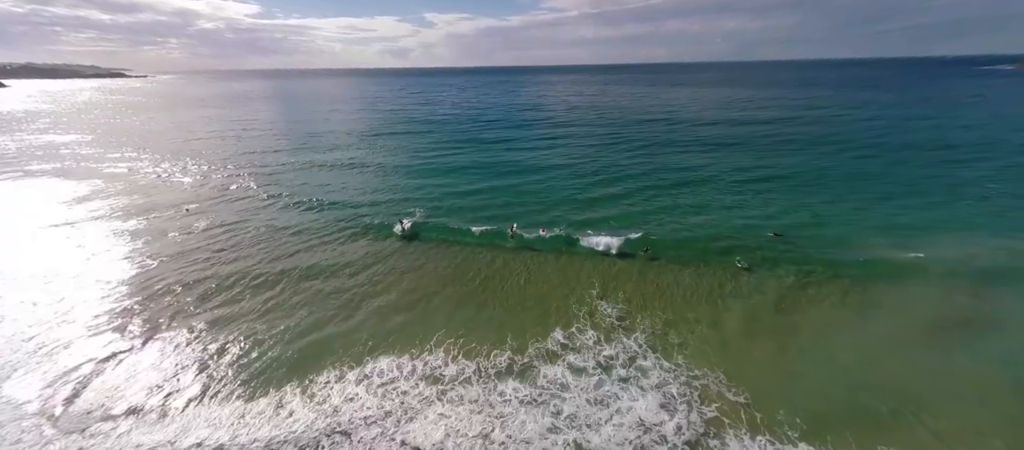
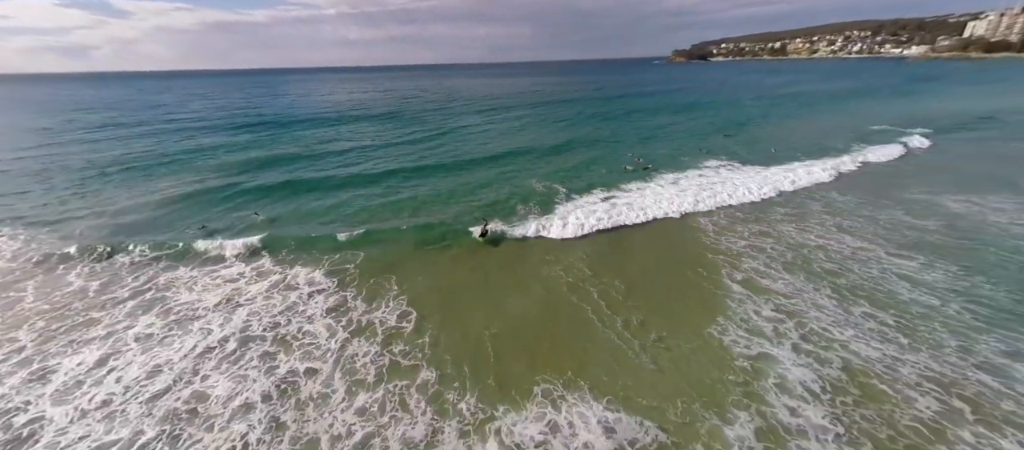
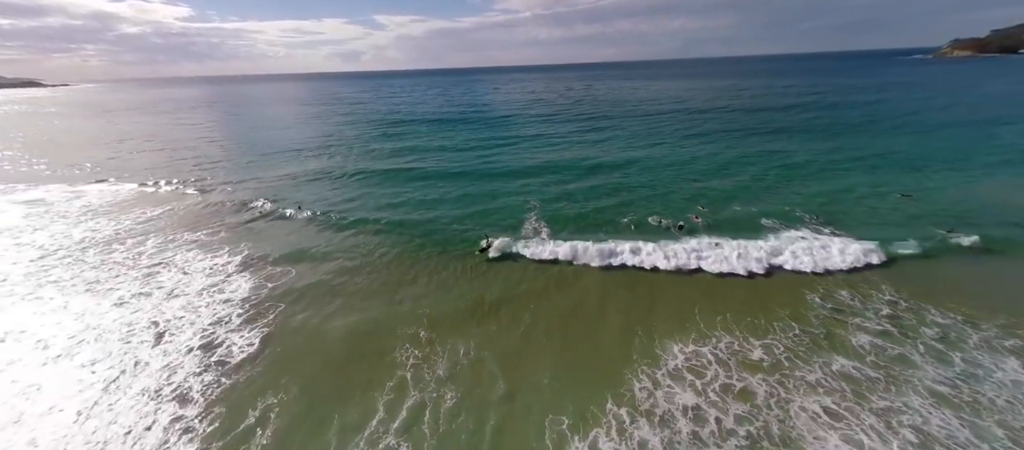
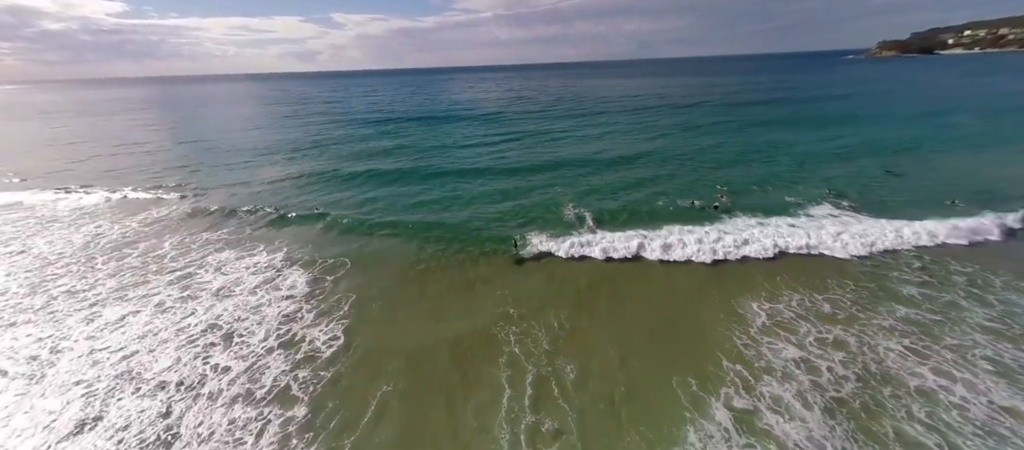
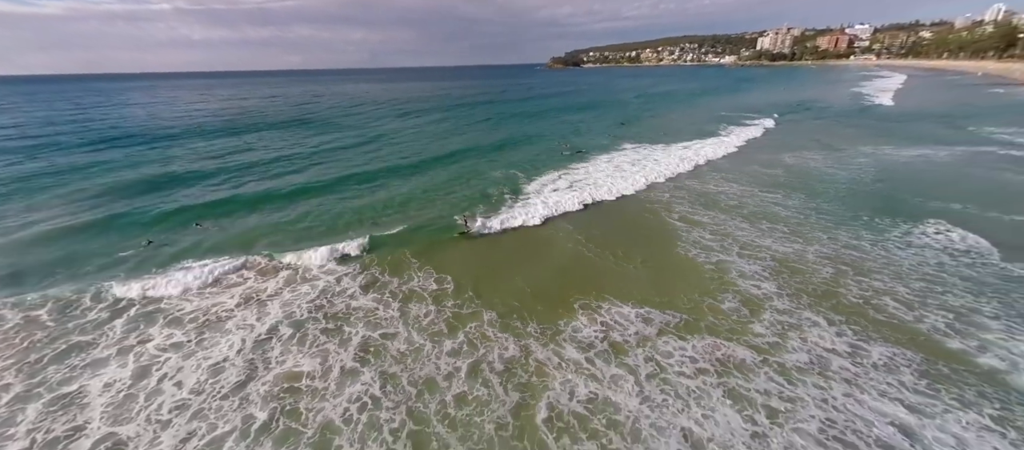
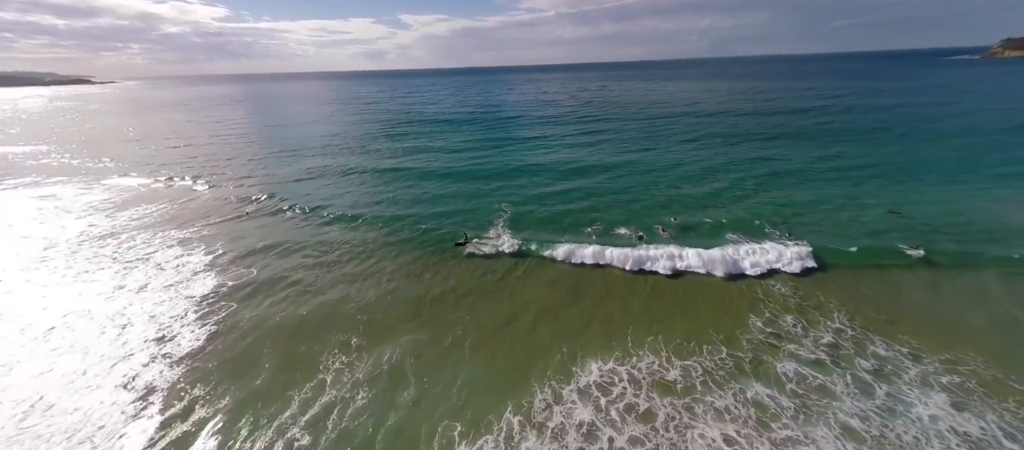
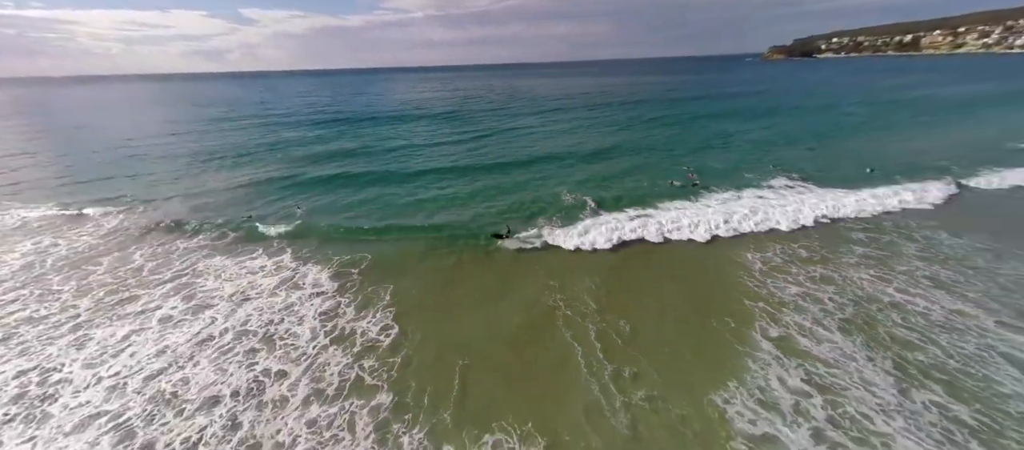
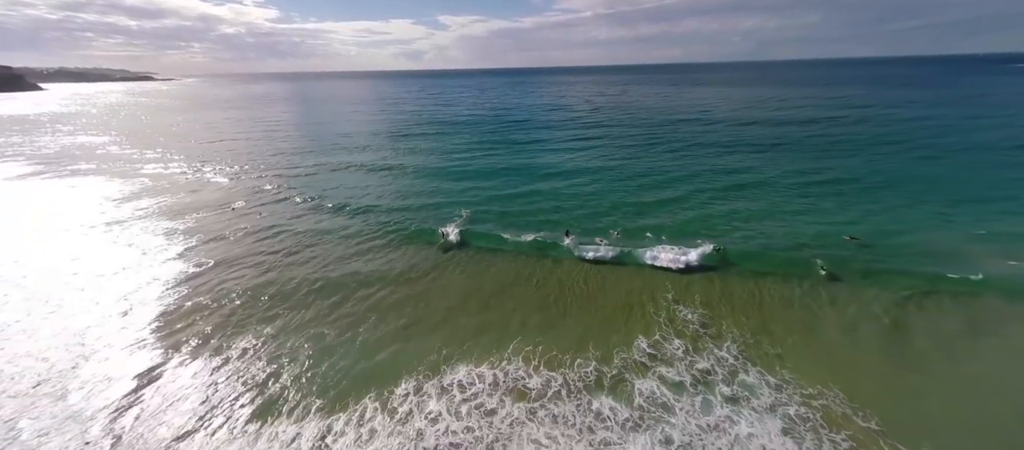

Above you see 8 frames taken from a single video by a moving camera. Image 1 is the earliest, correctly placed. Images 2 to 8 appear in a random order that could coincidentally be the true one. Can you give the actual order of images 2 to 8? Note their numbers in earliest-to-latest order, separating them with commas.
8, 6, 3, 4, 7, 2, 5
